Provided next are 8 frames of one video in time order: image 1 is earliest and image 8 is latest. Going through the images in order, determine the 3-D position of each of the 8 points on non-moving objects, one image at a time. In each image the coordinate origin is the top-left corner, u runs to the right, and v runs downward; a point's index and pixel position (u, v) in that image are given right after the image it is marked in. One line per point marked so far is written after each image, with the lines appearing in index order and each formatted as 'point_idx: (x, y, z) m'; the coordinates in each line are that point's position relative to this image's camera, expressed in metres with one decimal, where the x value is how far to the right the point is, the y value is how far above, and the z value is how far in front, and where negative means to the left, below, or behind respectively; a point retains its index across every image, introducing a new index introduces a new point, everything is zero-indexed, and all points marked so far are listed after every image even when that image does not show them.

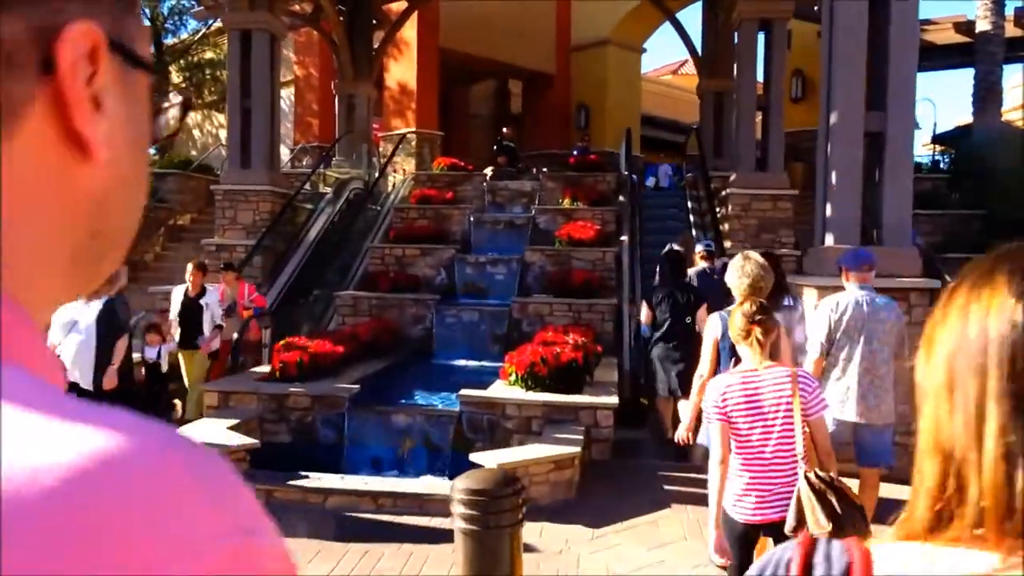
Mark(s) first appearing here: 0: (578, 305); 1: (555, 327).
0: (+0.8, -0.2, +9.9) m
1: (+0.5, -0.5, +9.2) m
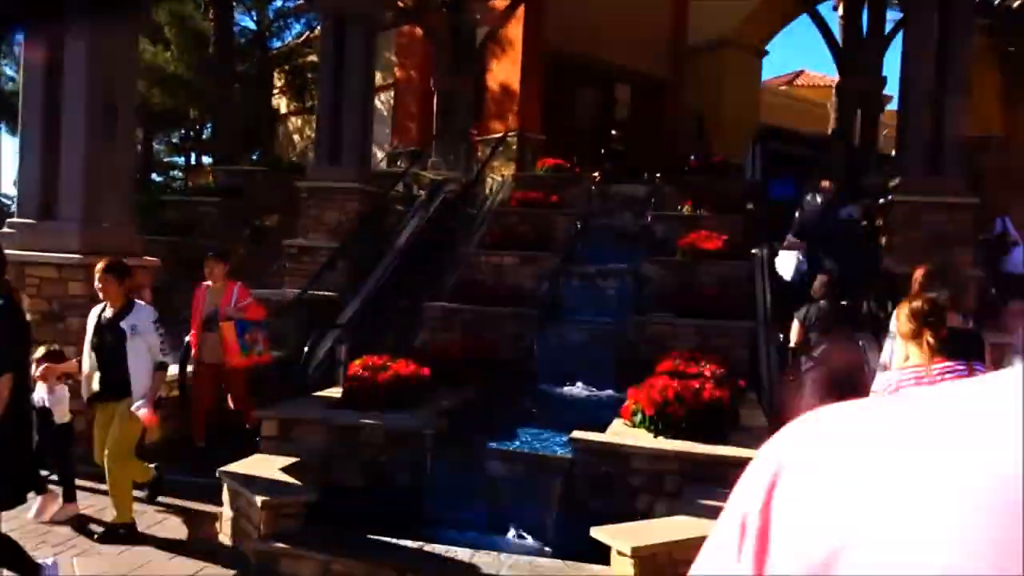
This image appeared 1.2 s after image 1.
0: (+2.0, -0.4, +8.3) m
1: (+1.6, -0.6, +7.6) m
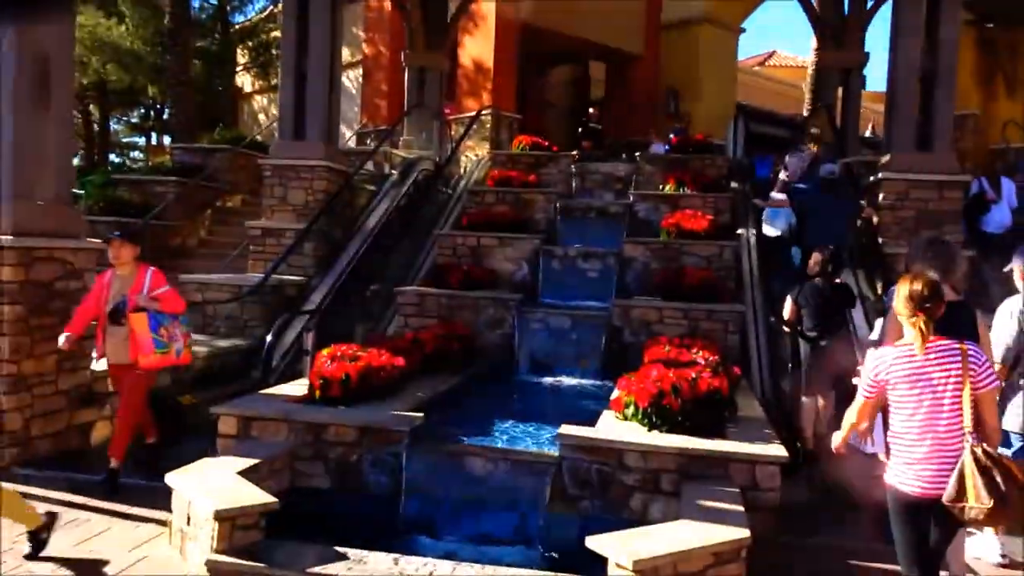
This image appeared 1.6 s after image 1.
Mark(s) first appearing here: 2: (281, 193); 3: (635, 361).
0: (+1.8, -0.2, +7.9) m
1: (+1.4, -0.5, +7.2) m
2: (-3.0, +1.3, +10.5) m
3: (+1.2, -0.7, +8.1) m
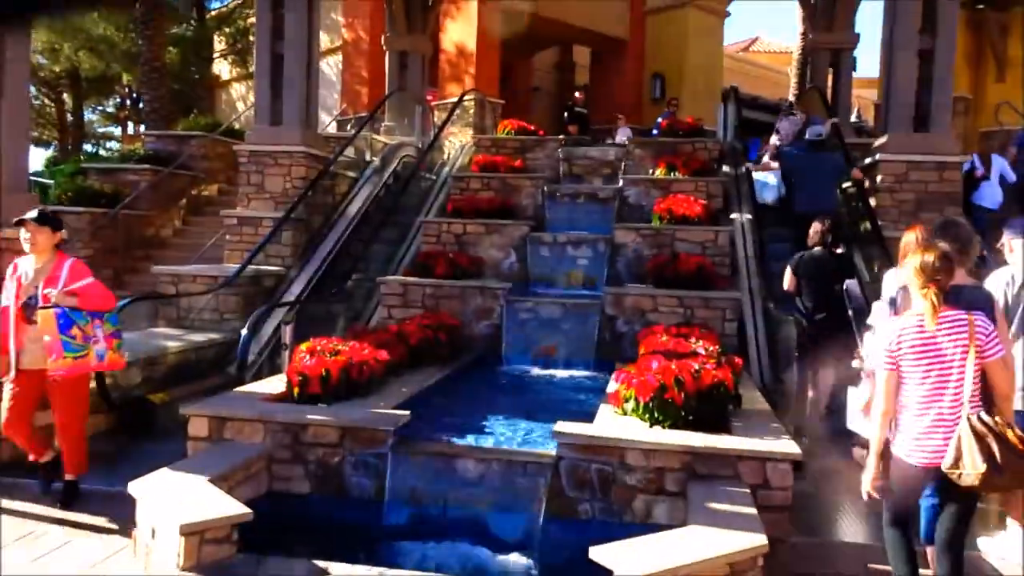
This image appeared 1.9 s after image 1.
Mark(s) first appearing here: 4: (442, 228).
0: (+1.7, -0.1, +7.6) m
1: (+1.3, -0.4, +6.9) m
2: (-3.2, +1.4, +10.1) m
3: (+1.1, -0.6, +7.8) m
4: (-0.8, +0.7, +9.4) m
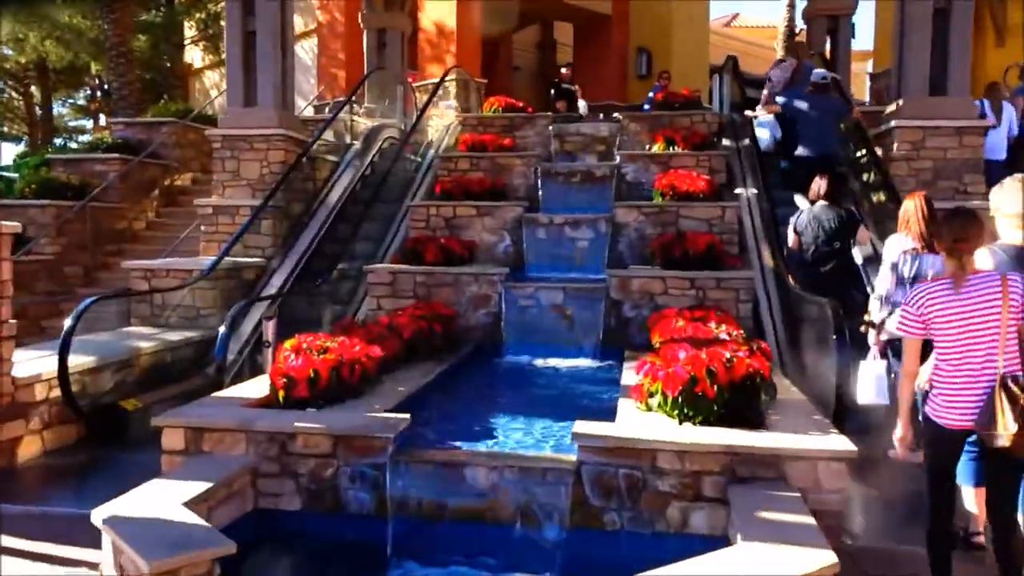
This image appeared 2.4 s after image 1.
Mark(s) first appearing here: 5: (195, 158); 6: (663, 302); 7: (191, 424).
0: (+1.7, +0.1, +7.1) m
1: (+1.3, -0.2, +6.4) m
2: (-3.3, +1.4, +9.5) m
3: (+1.1, -0.4, +7.3) m
4: (-0.9, +0.8, +8.9) m
5: (-4.8, +2.0, +12.3) m
6: (+1.3, -0.1, +7.2) m
7: (-1.7, -0.7, +4.4) m
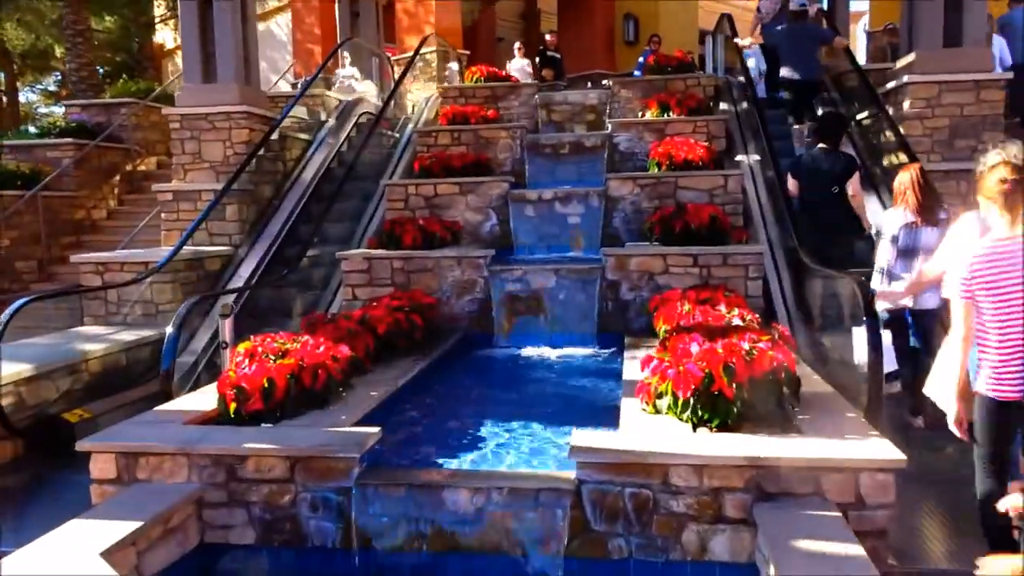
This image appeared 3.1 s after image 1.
0: (+1.6, +0.3, +6.4) m
1: (+1.2, -0.1, +5.8) m
2: (-3.5, +1.5, +8.8) m
3: (+1.0, -0.3, +6.7) m
4: (-1.0, +1.0, +8.2) m
5: (-5.0, +2.1, +11.5) m
6: (+1.2, +0.1, +6.6) m
7: (-1.8, -0.7, +3.7) m
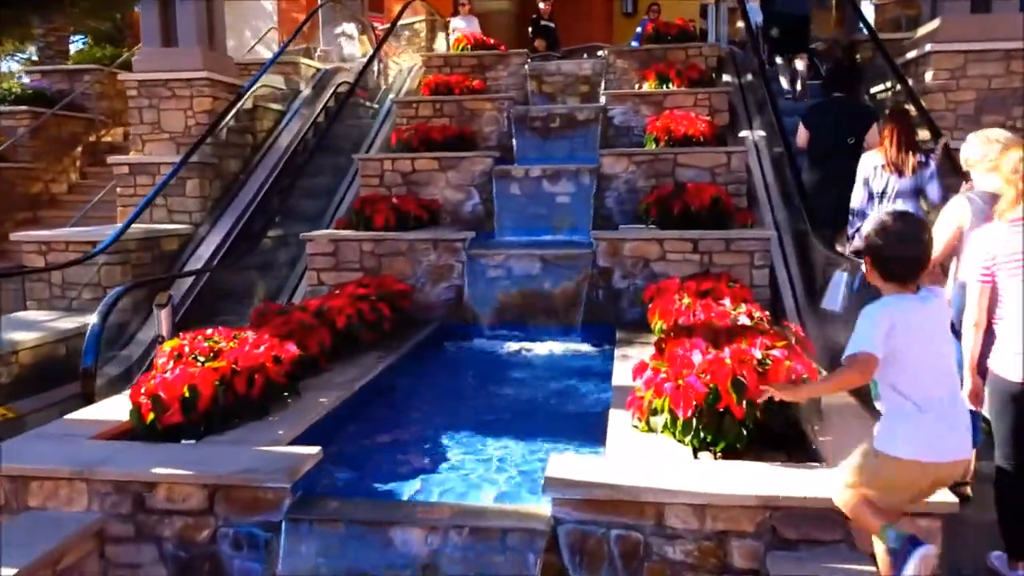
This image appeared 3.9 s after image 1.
0: (+1.4, +0.3, +5.8) m
1: (+1.1, 0.0, +5.2) m
2: (-3.6, +1.7, +8.1) m
3: (+0.9, -0.2, +6.1) m
4: (-1.2, +1.1, +7.5) m
5: (-5.2, +2.4, +10.8) m
6: (+1.1, +0.1, +5.9) m
7: (-1.9, -0.7, +3.1) m
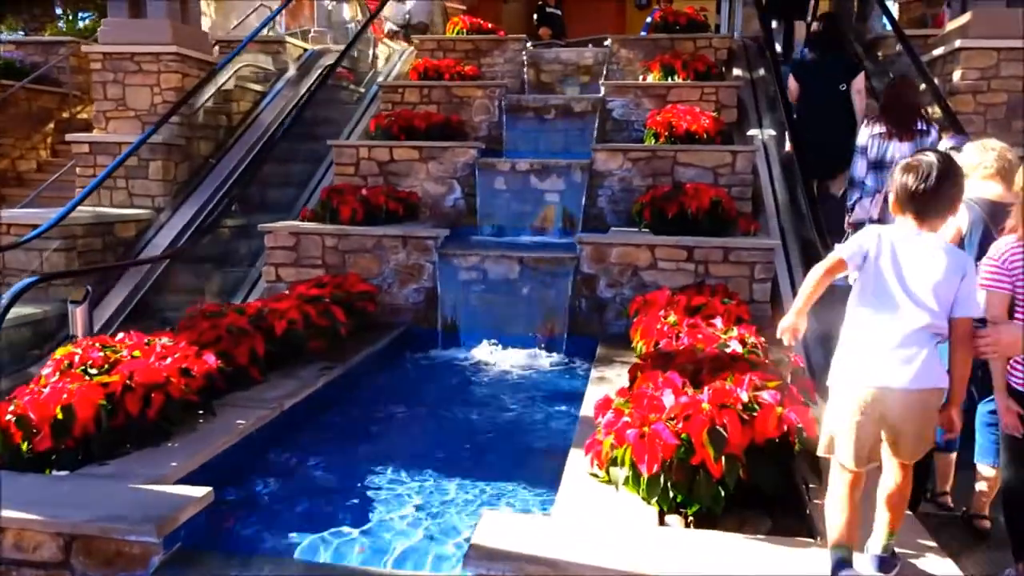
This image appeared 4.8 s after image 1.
0: (+1.2, +0.2, +5.2) m
1: (+0.9, -0.1, +4.6) m
2: (-3.7, +1.8, +7.6) m
3: (+0.7, -0.3, +5.5) m
4: (-1.3, +1.2, +7.0) m
5: (-5.2, +2.6, +10.3) m
6: (+0.9, +0.1, +5.4) m
7: (-2.2, -0.7, +2.6) m
